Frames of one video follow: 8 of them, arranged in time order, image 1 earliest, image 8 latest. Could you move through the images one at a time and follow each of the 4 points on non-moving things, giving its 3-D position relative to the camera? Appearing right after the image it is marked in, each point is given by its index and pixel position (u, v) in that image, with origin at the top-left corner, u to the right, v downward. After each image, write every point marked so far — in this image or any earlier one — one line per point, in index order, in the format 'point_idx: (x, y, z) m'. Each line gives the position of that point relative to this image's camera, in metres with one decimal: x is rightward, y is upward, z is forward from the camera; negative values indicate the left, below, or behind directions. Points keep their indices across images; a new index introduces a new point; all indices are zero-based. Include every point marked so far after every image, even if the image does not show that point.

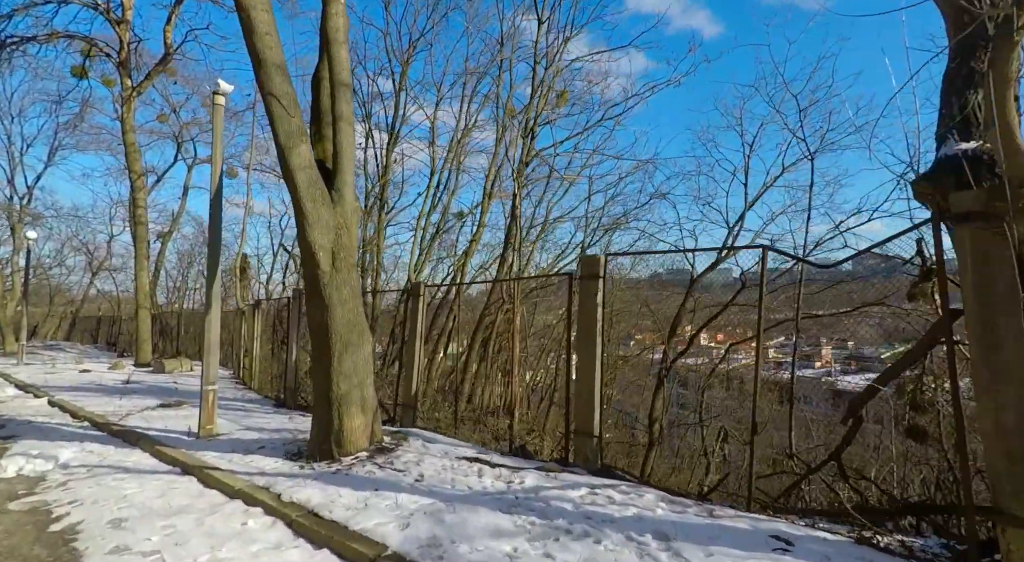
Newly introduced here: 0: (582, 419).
0: (+0.5, -1.1, +4.8) m
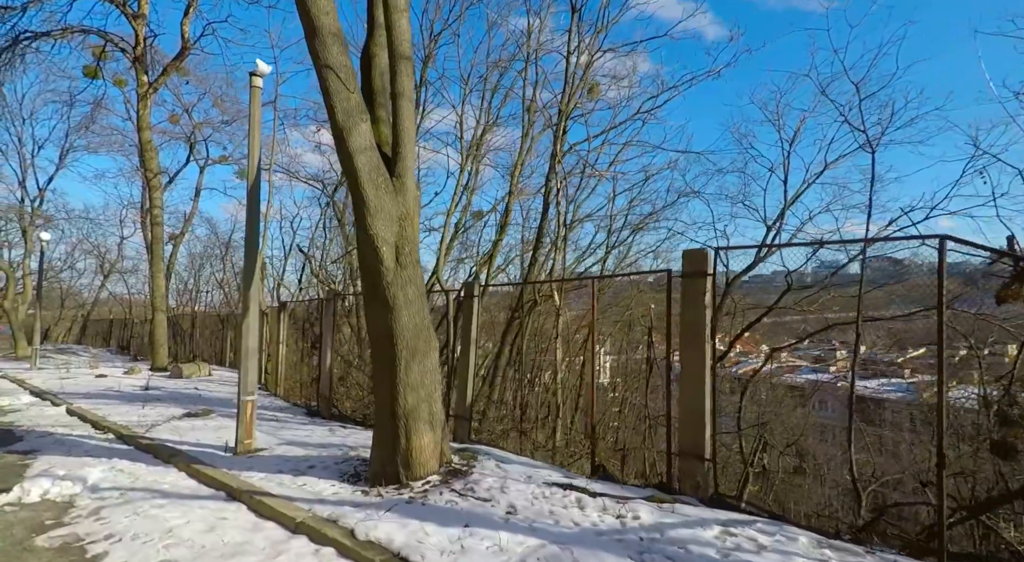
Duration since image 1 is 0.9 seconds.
0: (+1.2, -1.1, +4.2) m
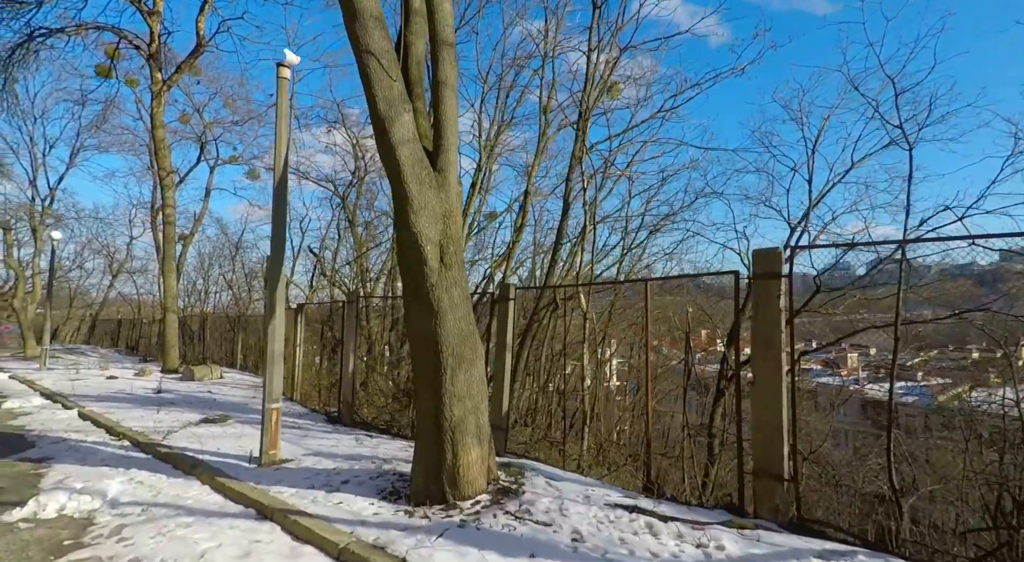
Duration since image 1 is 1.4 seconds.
0: (+1.5, -1.1, +3.8) m
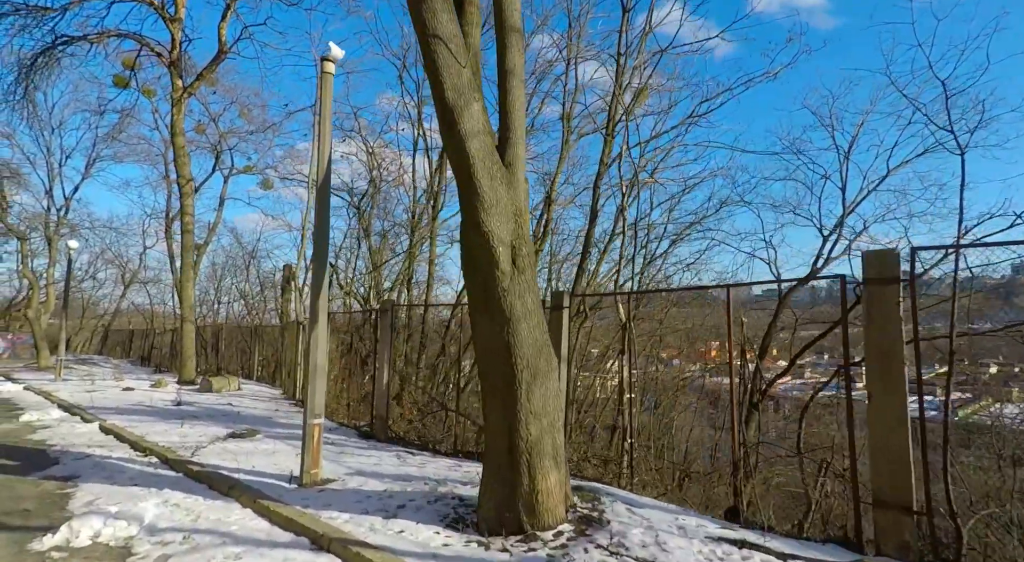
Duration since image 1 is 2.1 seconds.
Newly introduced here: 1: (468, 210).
0: (+2.0, -1.1, +3.4) m
1: (-0.3, +0.4, +3.9) m
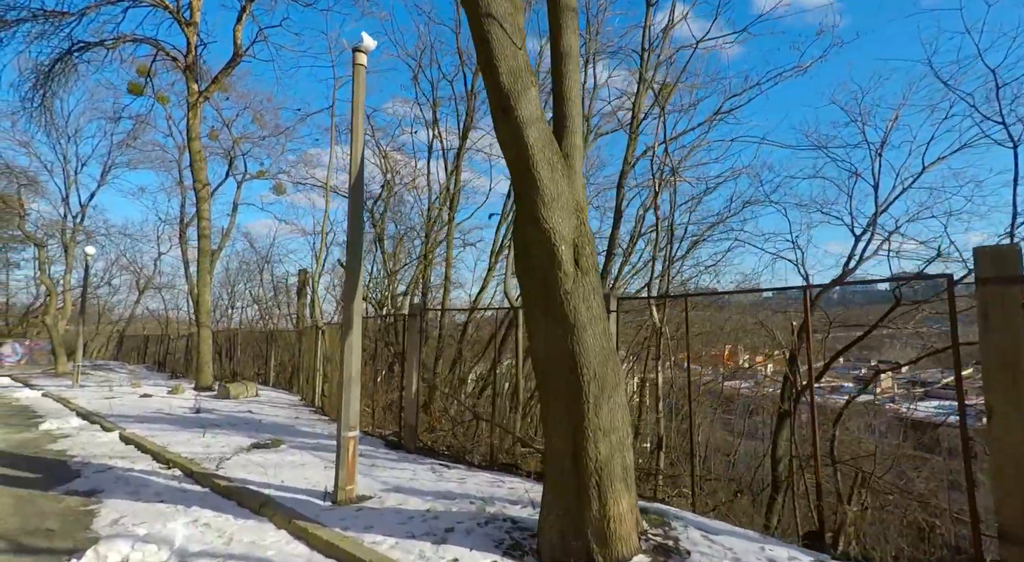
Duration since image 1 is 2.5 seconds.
0: (+2.4, -1.1, +3.0) m
1: (+0.1, +0.4, +3.6) m
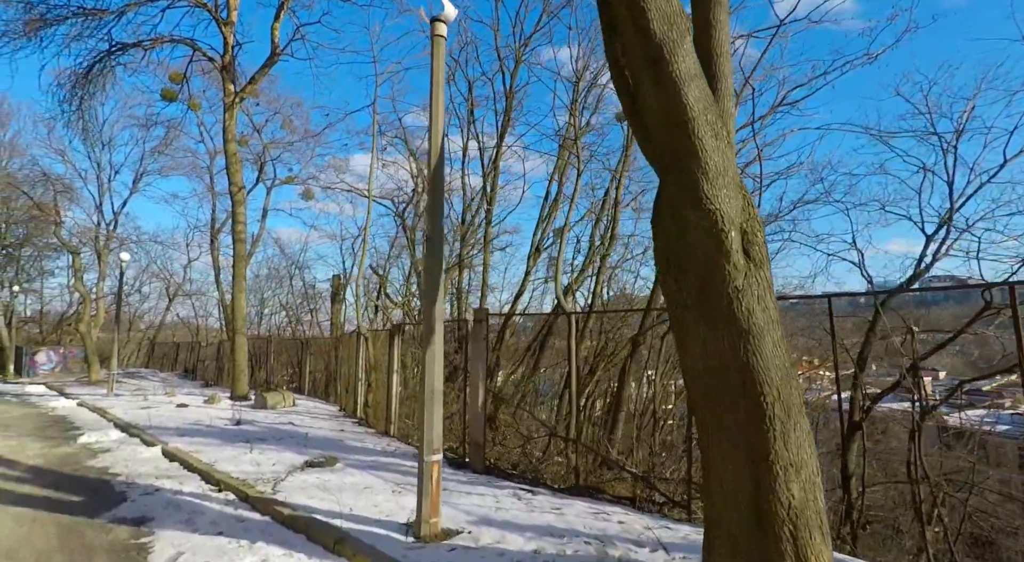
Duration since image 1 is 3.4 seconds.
0: (+3.1, -1.1, +2.2) m
1: (+0.8, +0.4, +2.9) m
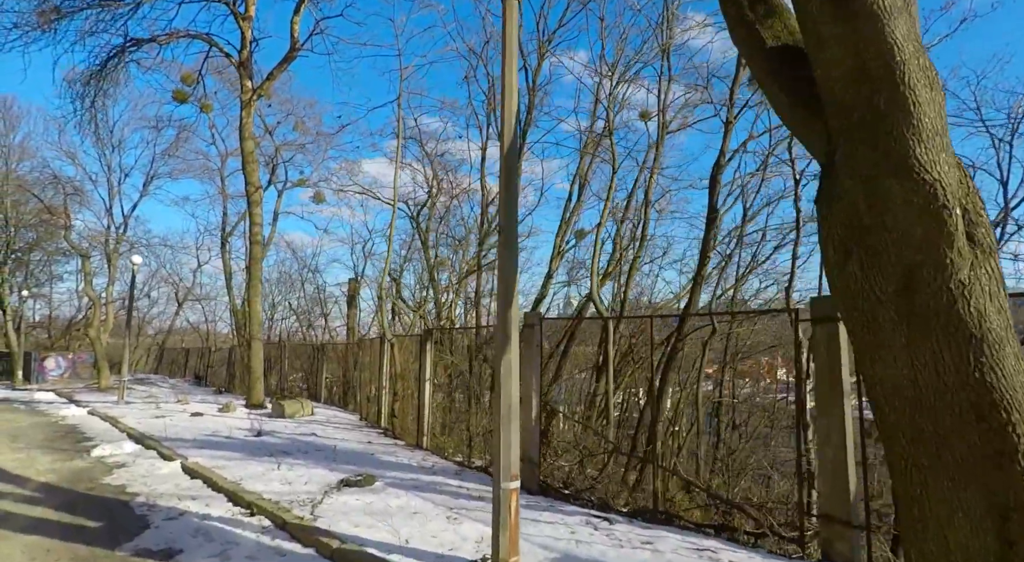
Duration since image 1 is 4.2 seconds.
0: (+3.6, -1.0, +1.5) m
1: (+1.3, +0.5, +2.2) m
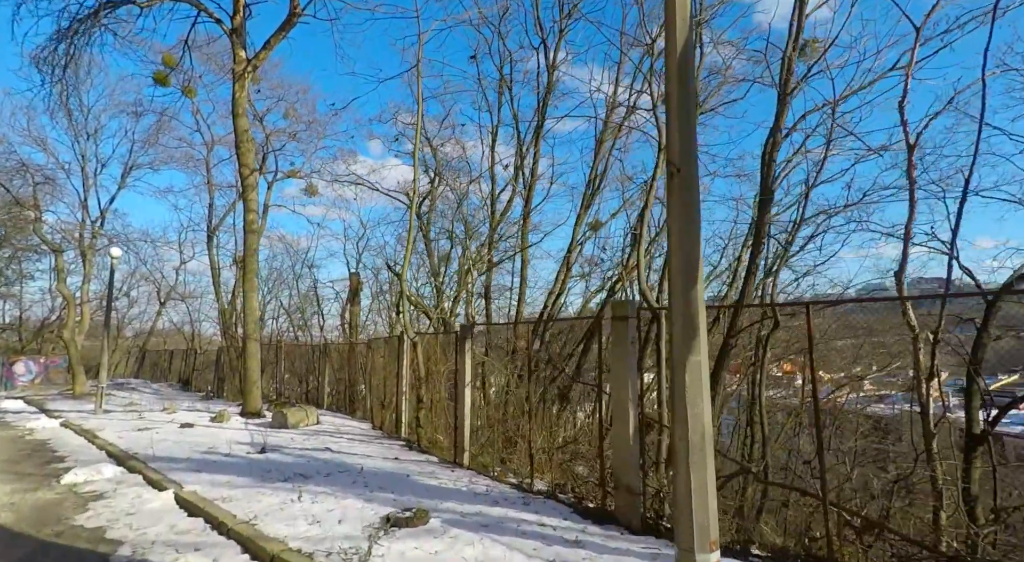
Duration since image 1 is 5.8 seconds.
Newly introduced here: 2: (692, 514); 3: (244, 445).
0: (+4.5, -0.8, +0.2) m
1: (+2.2, +0.6, +0.9) m
2: (+0.8, -0.9, +2.4) m
3: (-4.1, -2.5, +9.6) m
